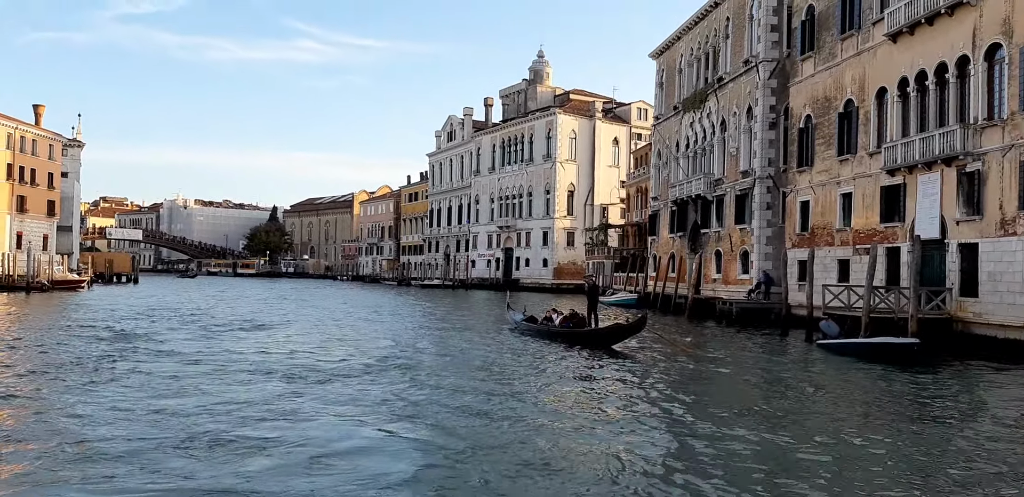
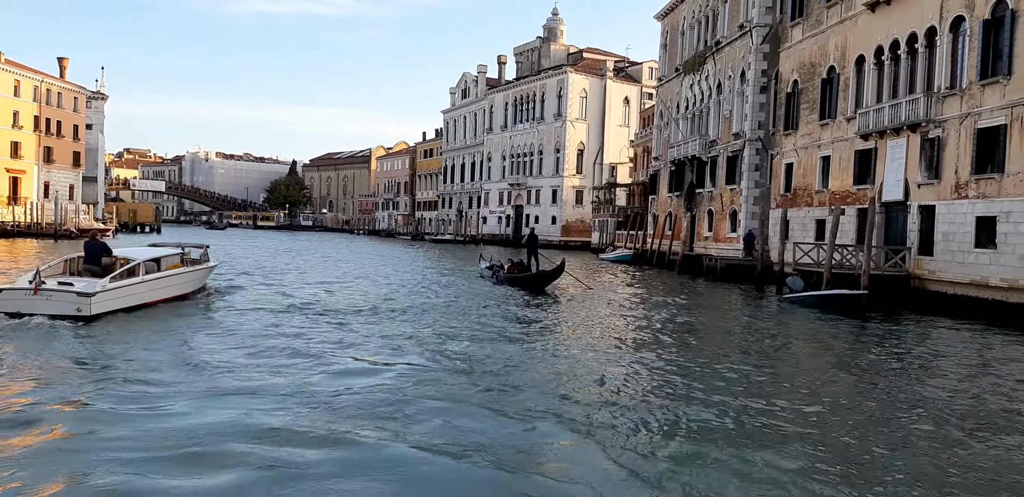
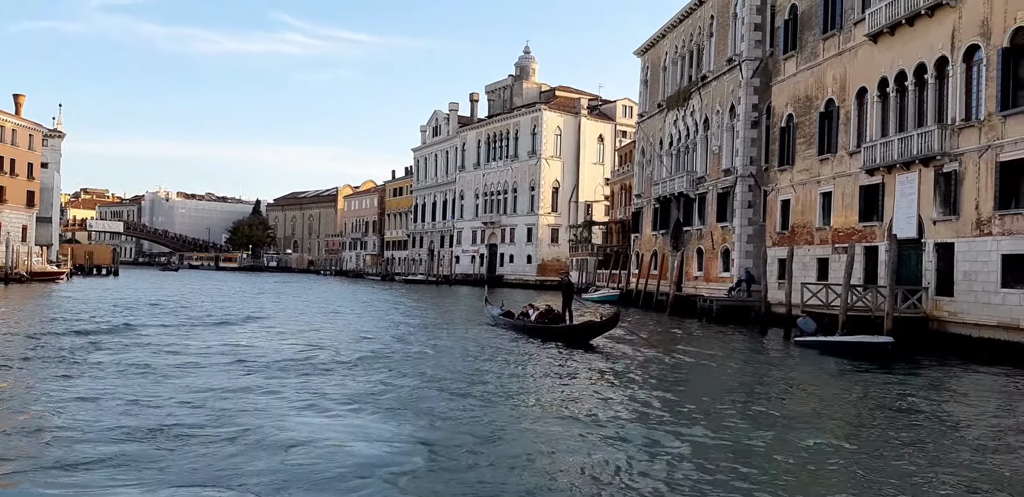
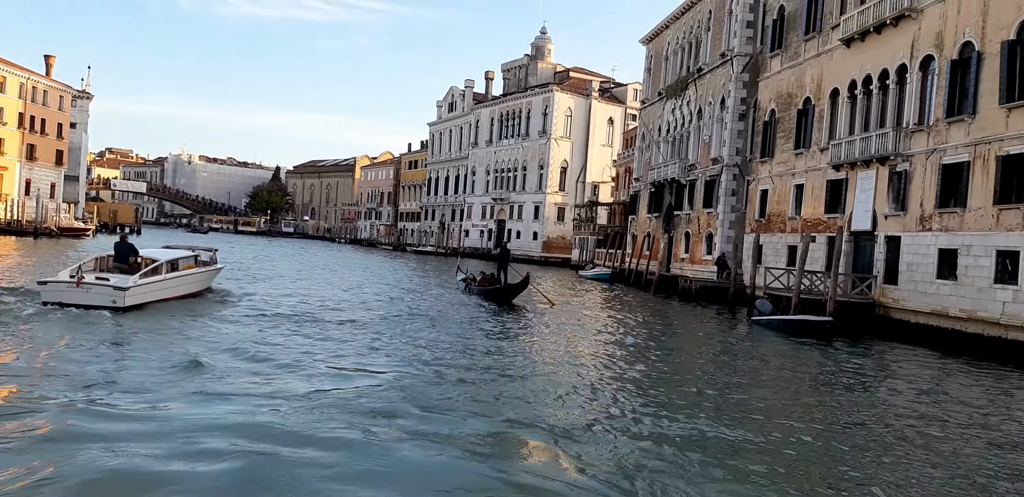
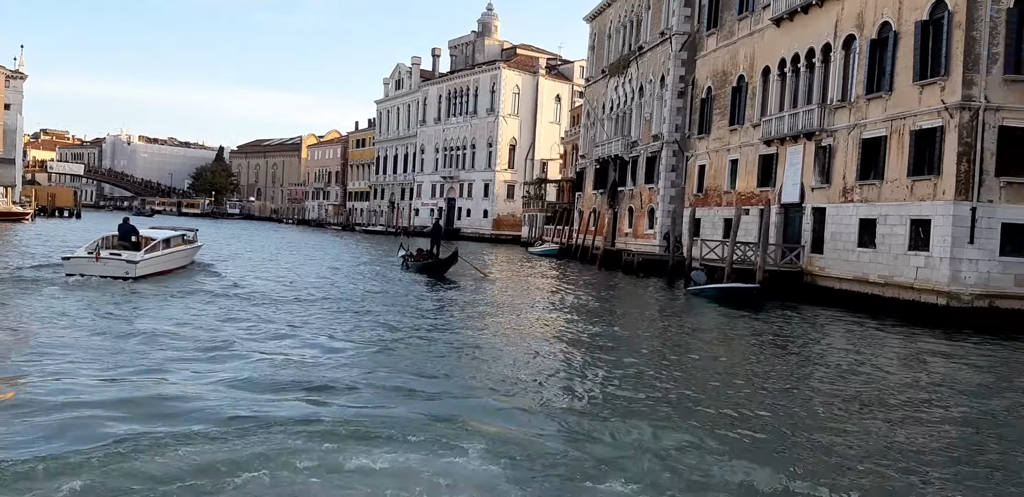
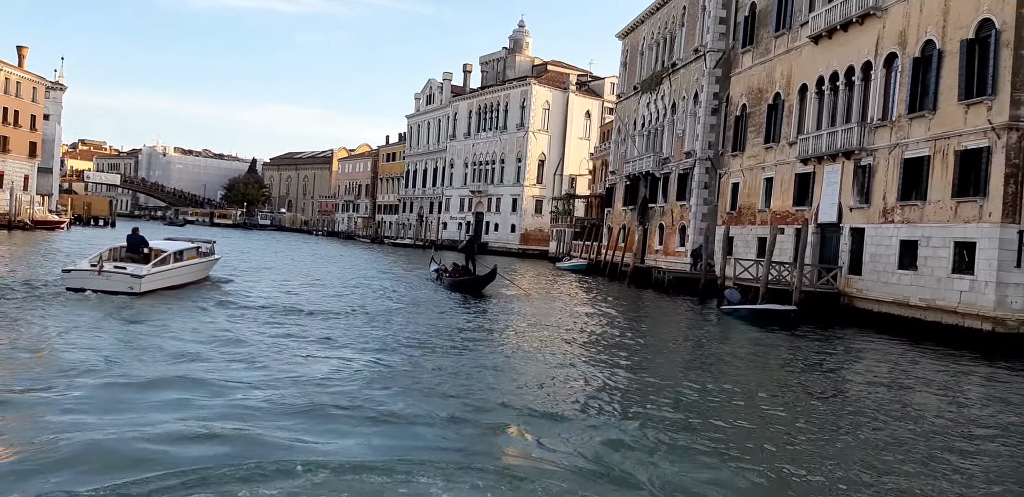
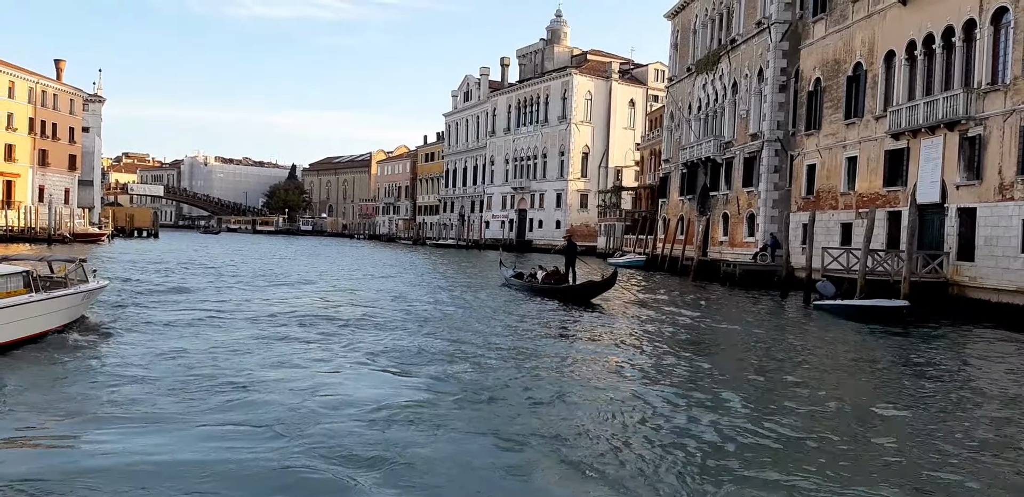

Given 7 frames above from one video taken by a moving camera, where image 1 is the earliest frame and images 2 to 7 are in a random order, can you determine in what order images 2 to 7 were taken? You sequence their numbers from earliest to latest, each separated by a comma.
3, 7, 2, 4, 6, 5
